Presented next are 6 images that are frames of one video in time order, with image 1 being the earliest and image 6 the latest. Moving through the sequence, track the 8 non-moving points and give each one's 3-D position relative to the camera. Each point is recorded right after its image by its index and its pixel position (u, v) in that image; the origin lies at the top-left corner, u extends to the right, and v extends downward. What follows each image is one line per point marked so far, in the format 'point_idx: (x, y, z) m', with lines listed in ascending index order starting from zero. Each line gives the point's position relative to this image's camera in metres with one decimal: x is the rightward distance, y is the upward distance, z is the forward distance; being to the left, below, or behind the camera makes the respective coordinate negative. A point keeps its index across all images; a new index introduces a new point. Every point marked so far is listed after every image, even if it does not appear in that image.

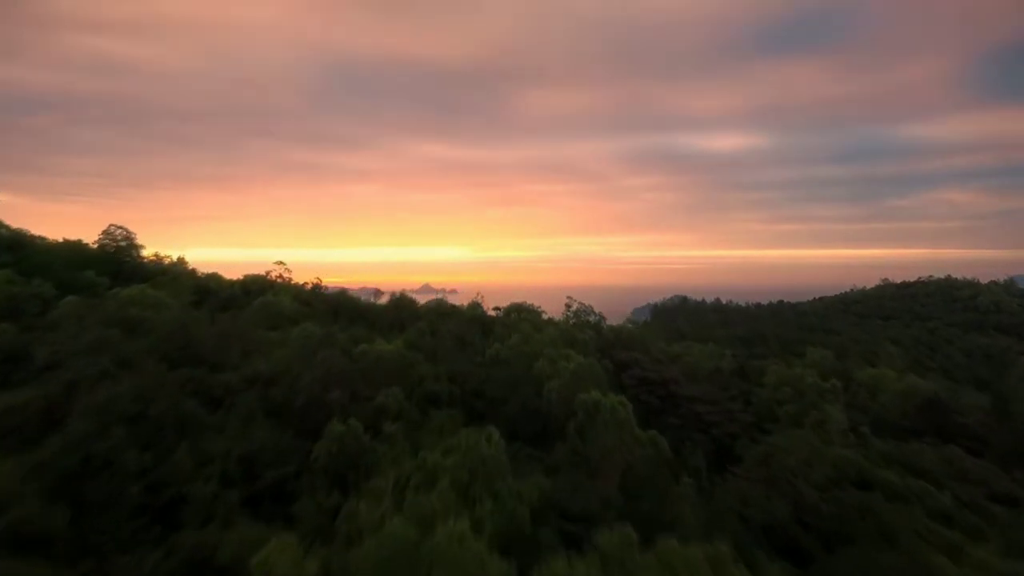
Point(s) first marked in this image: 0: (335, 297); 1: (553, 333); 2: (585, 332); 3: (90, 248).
0: (-2.0, -0.1, +15.8) m
1: (+0.4, -0.4, +13.3) m
2: (+0.8, -0.5, +15.2) m
3: (-3.9, +0.4, +13.3) m
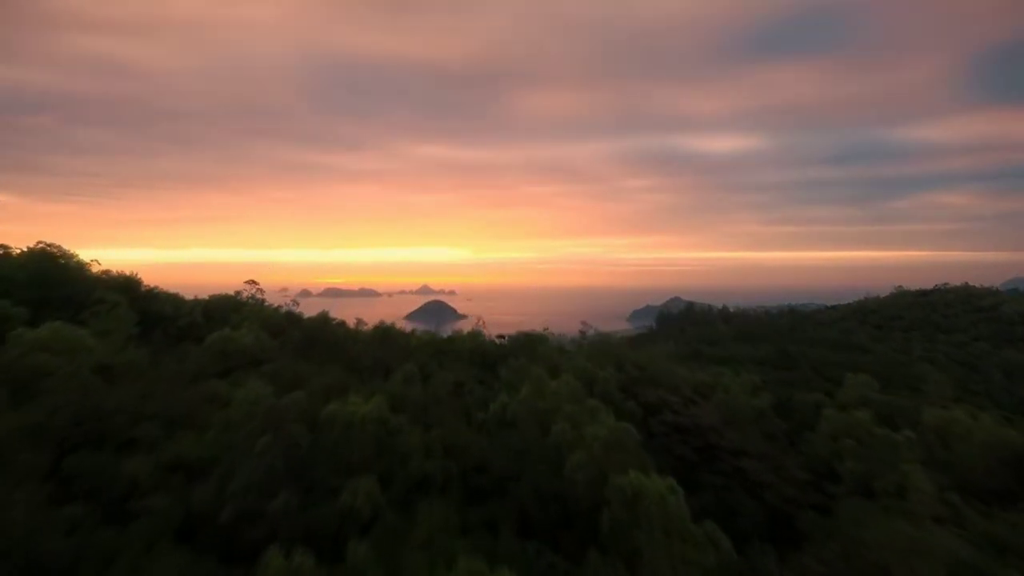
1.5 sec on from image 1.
0: (-1.9, -0.4, +13.6) m
1: (+0.4, -0.7, +11.1) m
2: (+0.8, -0.7, +13.0) m
3: (-3.8, +0.1, +11.1) m
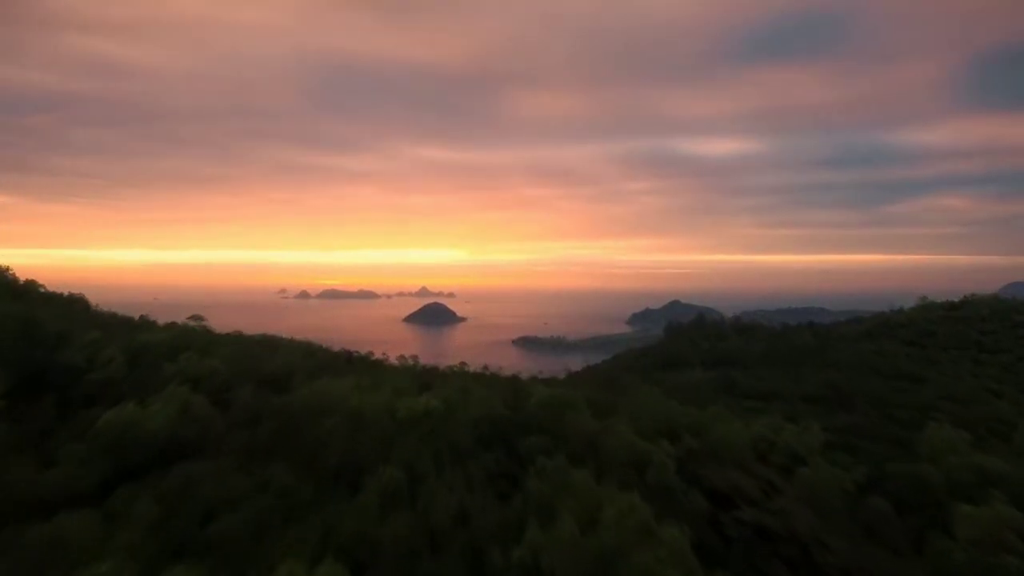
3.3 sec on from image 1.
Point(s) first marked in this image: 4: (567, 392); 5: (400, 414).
0: (-1.8, -0.7, +10.5) m
1: (+0.6, -1.0, +8.0) m
2: (+1.0, -1.0, +9.9) m
3: (-3.7, -0.1, +8.0) m
4: (+0.5, -0.9, +12.0) m
5: (-0.6, -0.7, +8.4) m
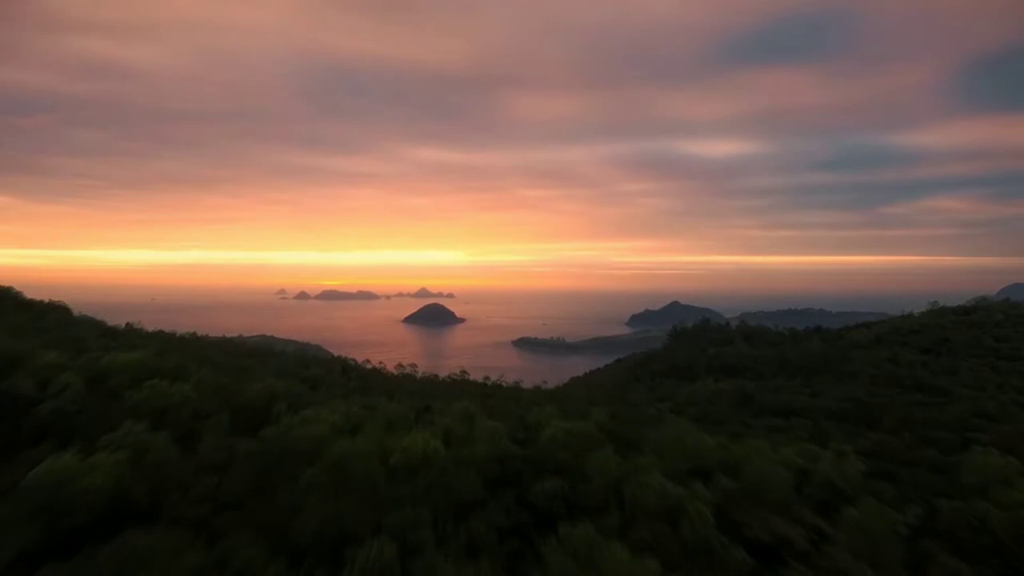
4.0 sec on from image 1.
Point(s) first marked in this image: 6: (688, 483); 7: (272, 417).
0: (-1.7, -0.8, +9.2) m
1: (+0.6, -1.1, +6.7) m
2: (+1.0, -1.1, +8.6) m
3: (-3.6, -0.2, +6.7) m
4: (+0.5, -1.0, +10.8) m
5: (-0.6, -0.9, +7.2) m
6: (+1.0, -1.1, +8.4) m
7: (-1.5, -0.8, +9.3) m
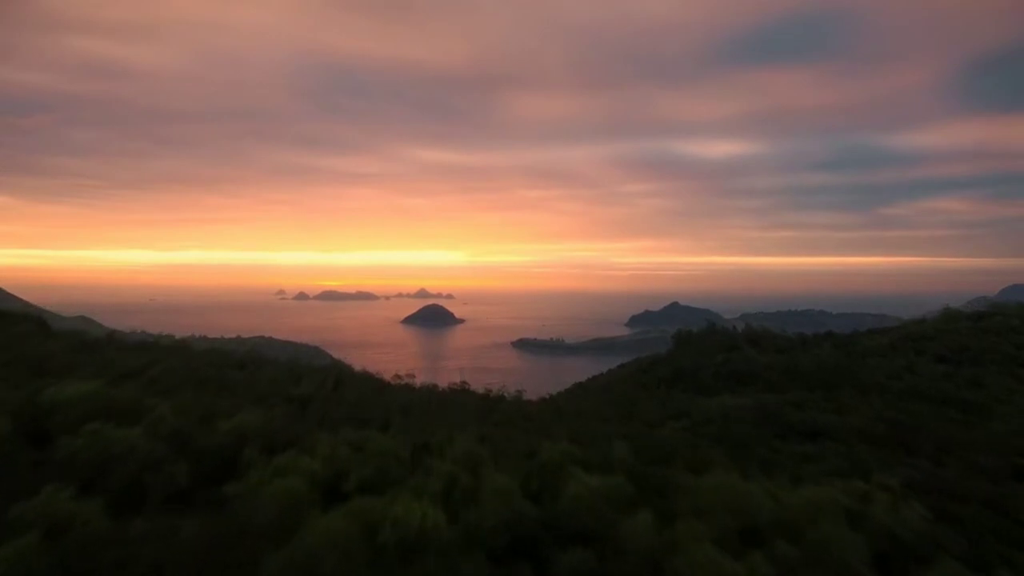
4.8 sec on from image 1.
0: (-1.6, -0.9, +7.8) m
1: (+0.7, -1.2, +5.3) m
2: (+1.1, -1.2, +7.2) m
3: (-3.5, -0.4, +5.3) m
4: (+0.6, -1.1, +9.4) m
5: (-0.5, -1.0, +5.8) m
6: (+1.1, -1.3, +6.9) m
7: (-1.5, -0.9, +7.8) m
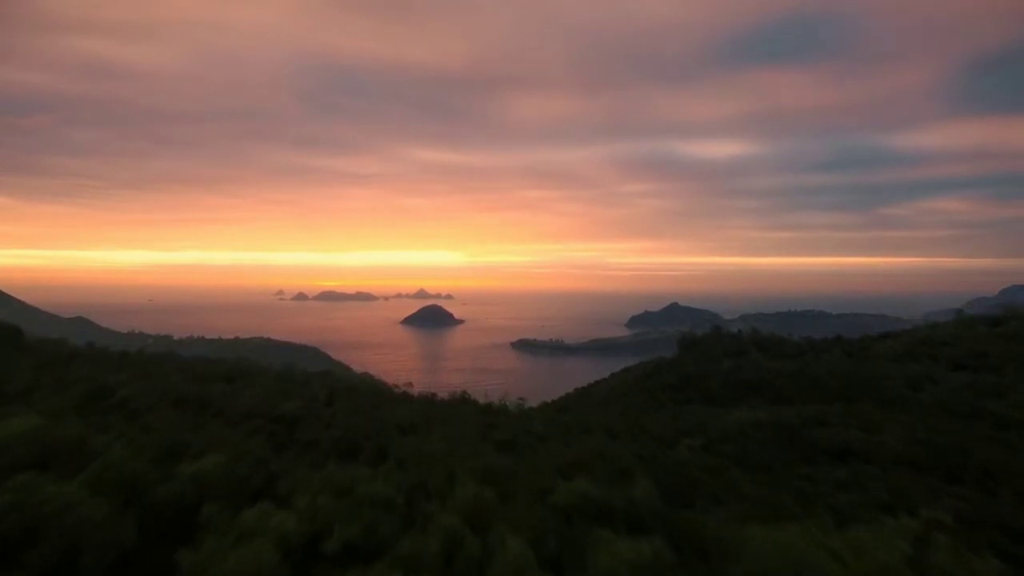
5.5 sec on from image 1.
0: (-1.6, -1.0, +6.4) m
1: (+0.8, -1.3, +3.9) m
2: (+1.2, -1.3, +5.8) m
3: (-3.5, -0.5, +3.9) m
4: (+0.7, -1.2, +8.0) m
5: (-0.4, -1.1, +4.4) m
6: (+1.2, -1.4, +5.6) m
7: (-1.4, -1.0, +6.4) m
